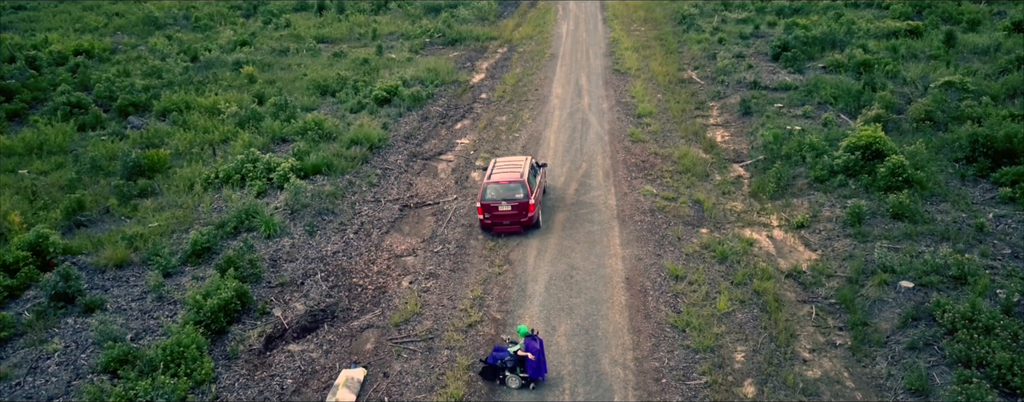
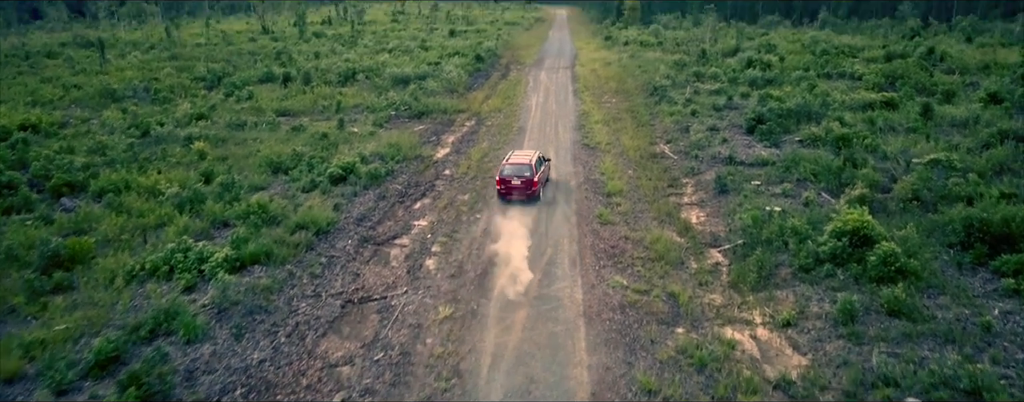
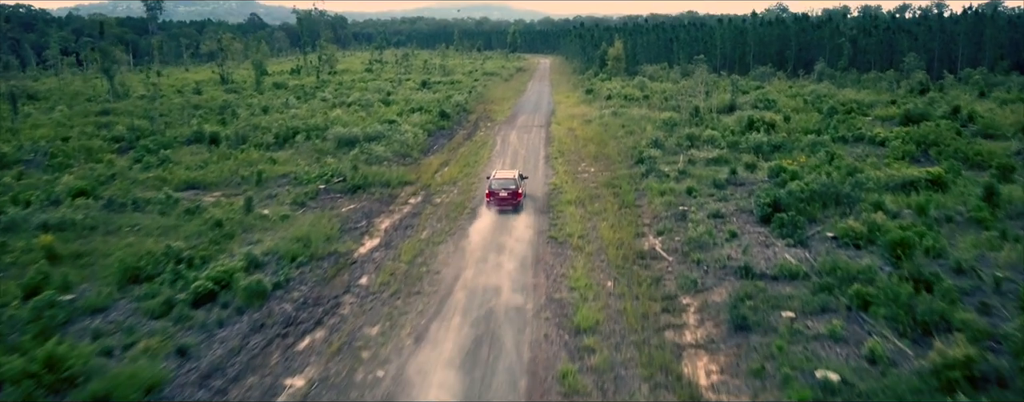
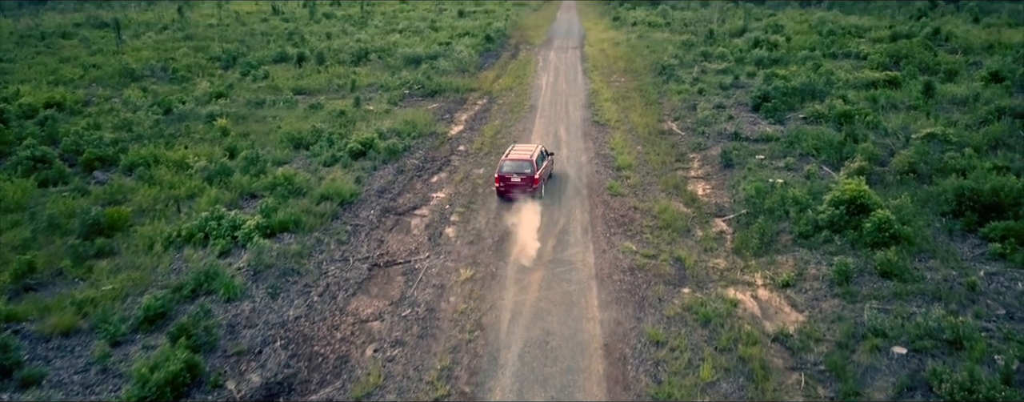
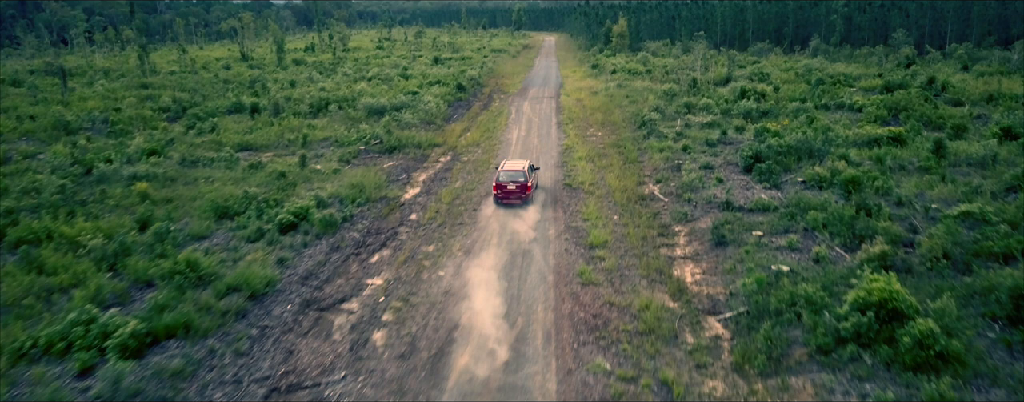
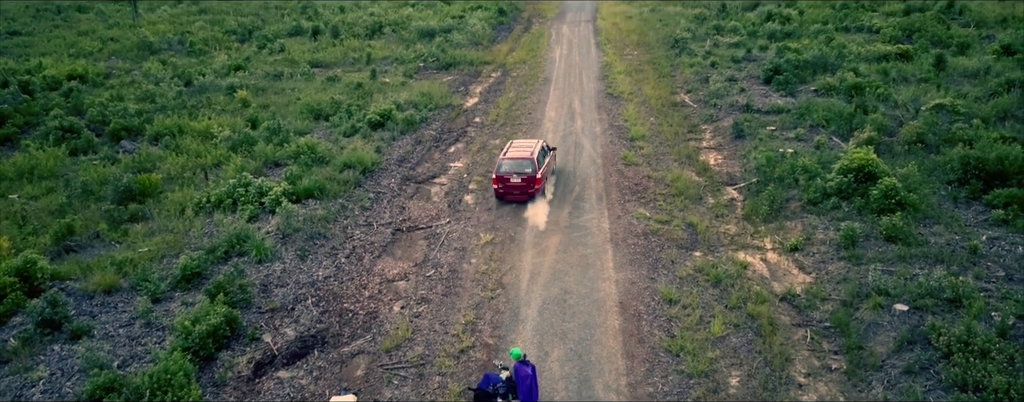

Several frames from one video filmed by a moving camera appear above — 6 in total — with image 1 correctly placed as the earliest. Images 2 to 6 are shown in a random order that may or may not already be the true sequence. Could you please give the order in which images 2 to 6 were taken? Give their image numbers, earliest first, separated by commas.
6, 4, 2, 5, 3
